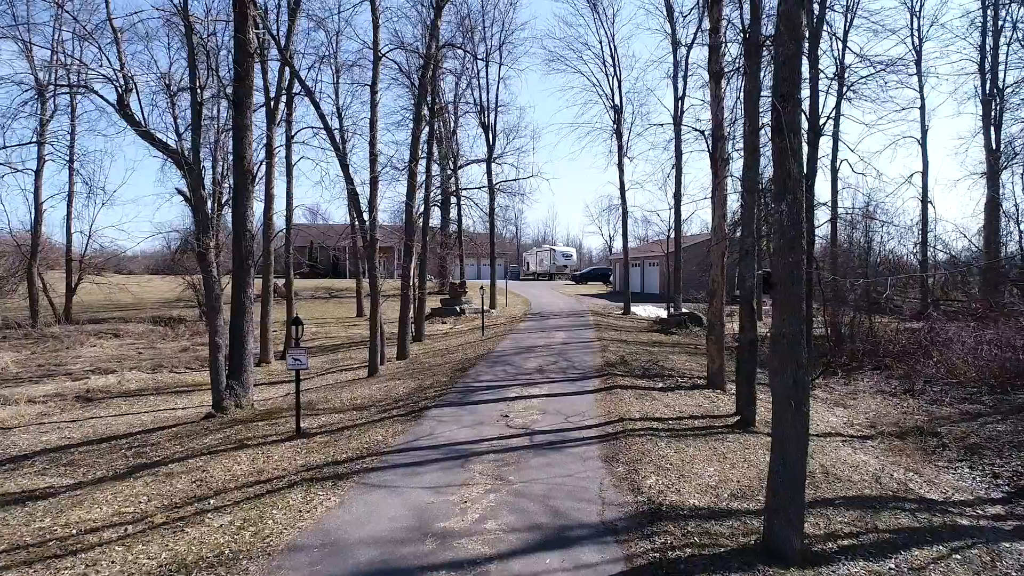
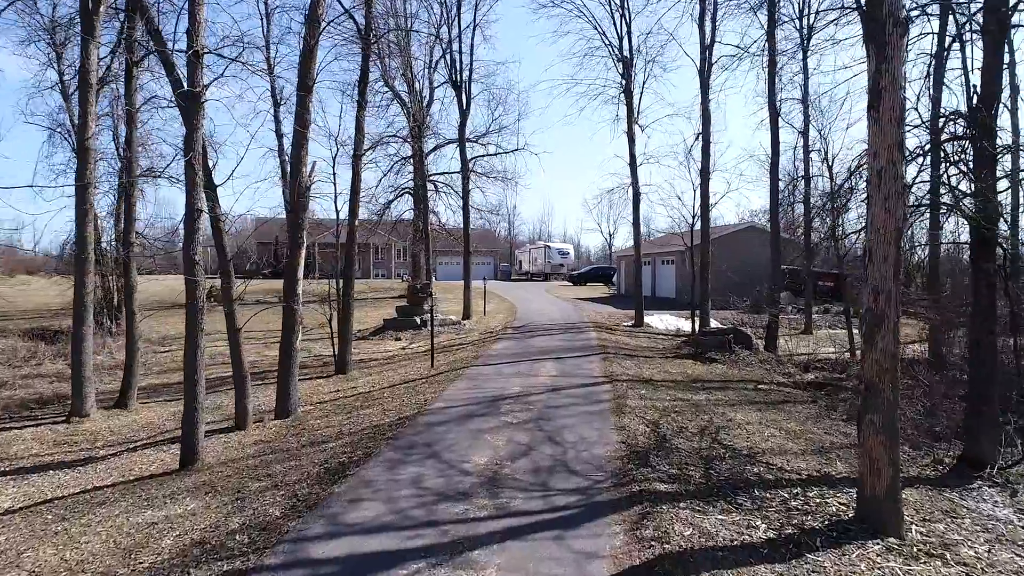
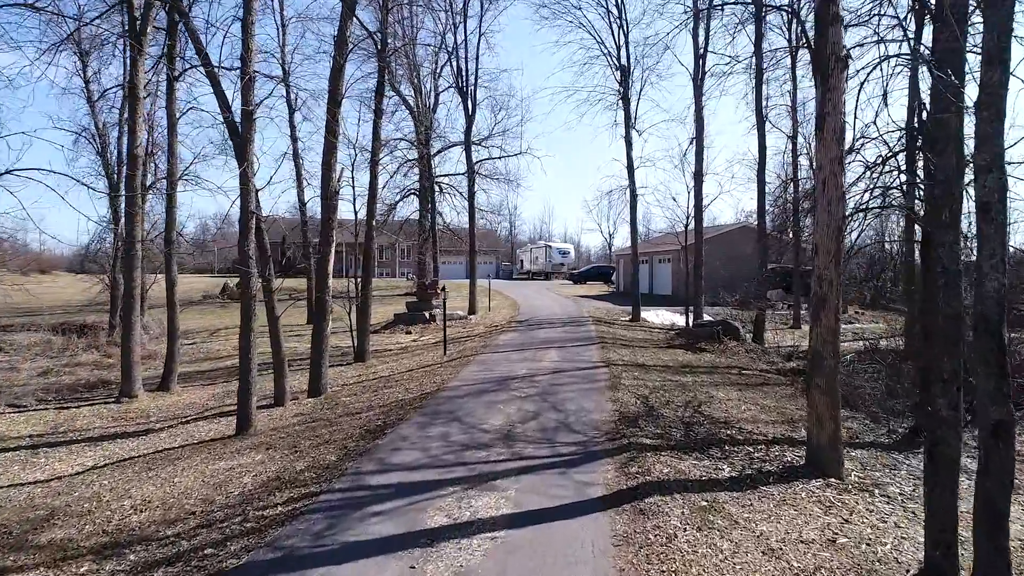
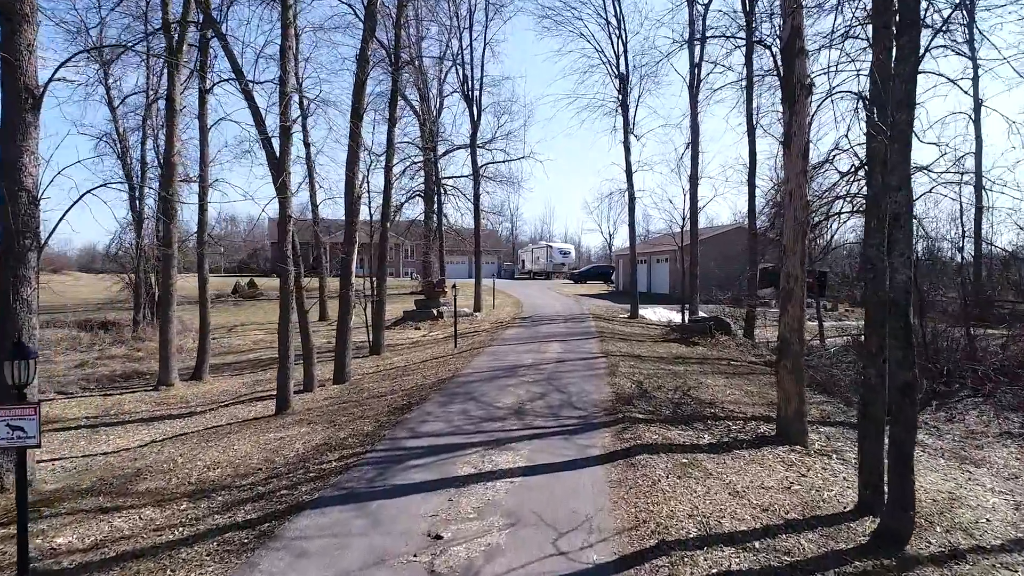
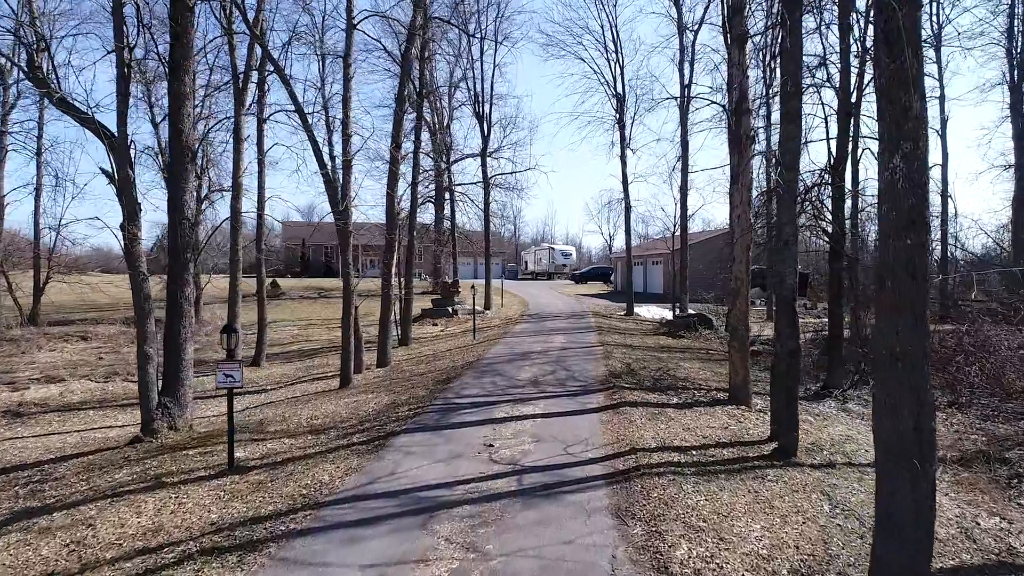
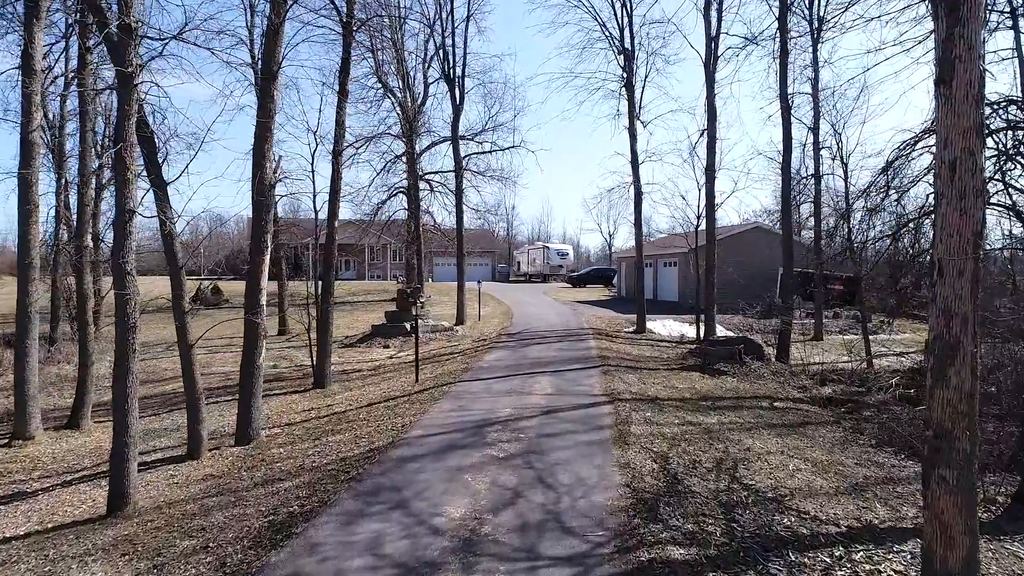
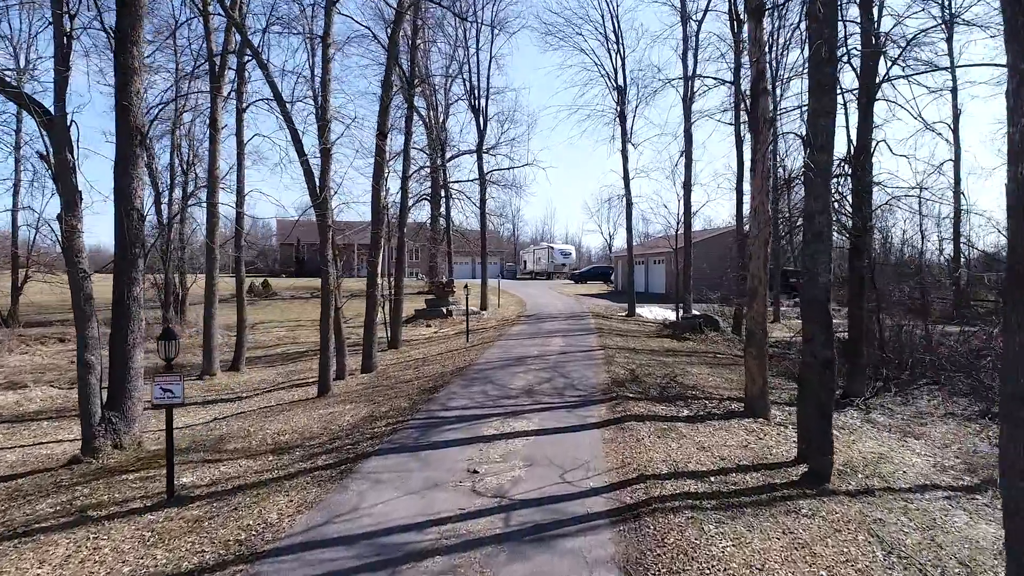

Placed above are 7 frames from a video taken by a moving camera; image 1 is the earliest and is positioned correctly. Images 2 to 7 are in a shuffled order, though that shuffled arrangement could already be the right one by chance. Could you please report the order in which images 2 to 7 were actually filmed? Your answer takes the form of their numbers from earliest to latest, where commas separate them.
5, 7, 4, 3, 2, 6
